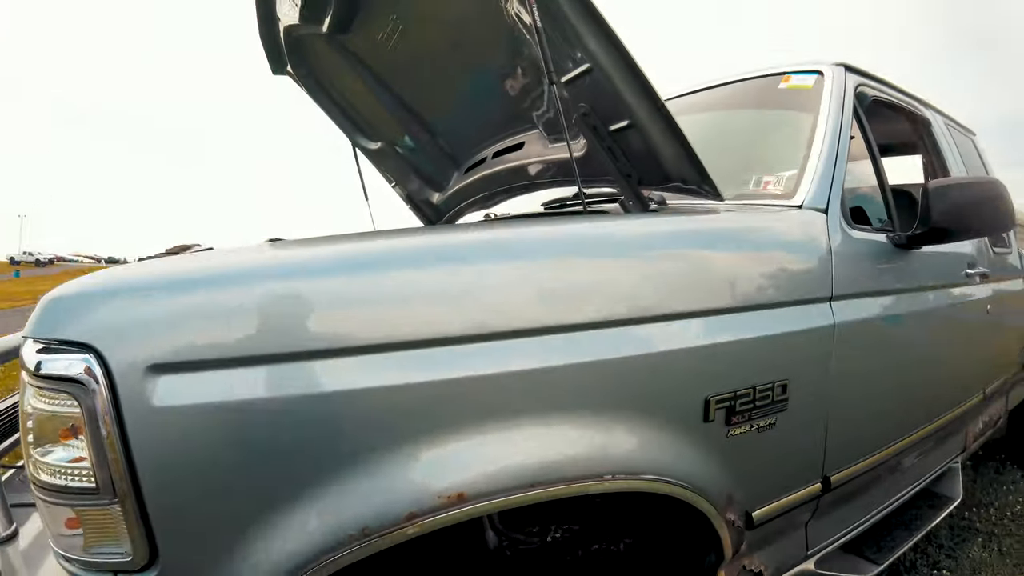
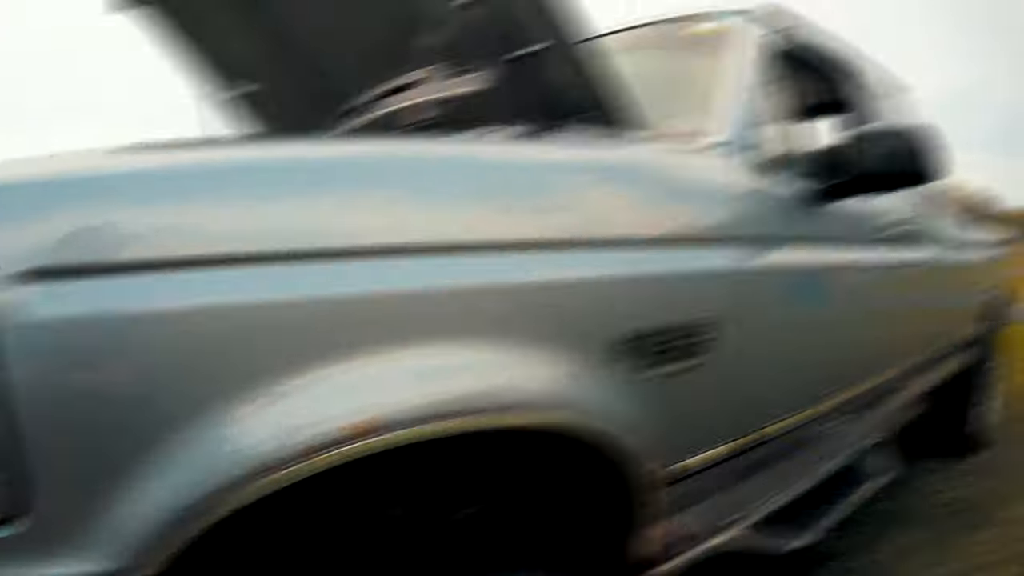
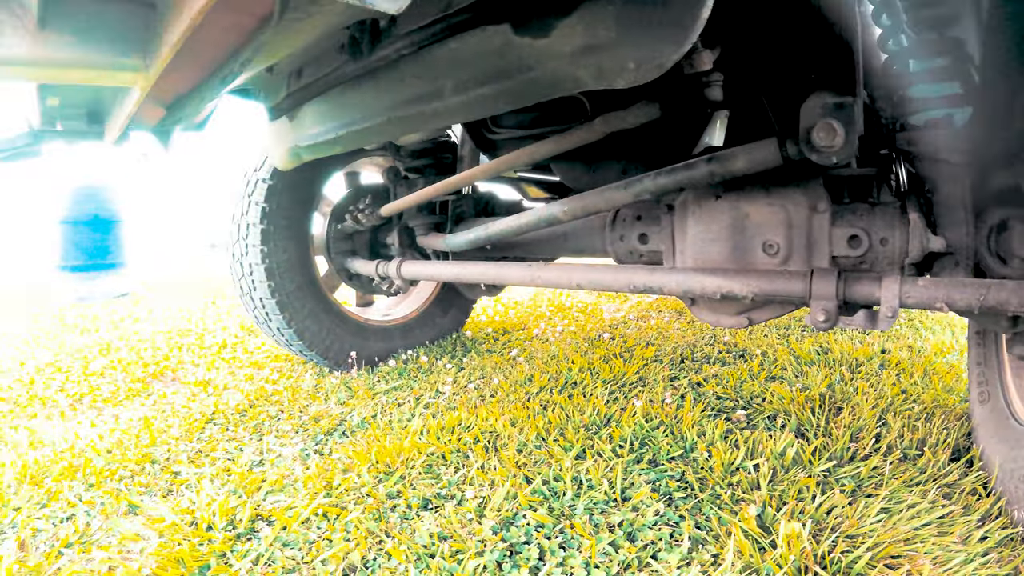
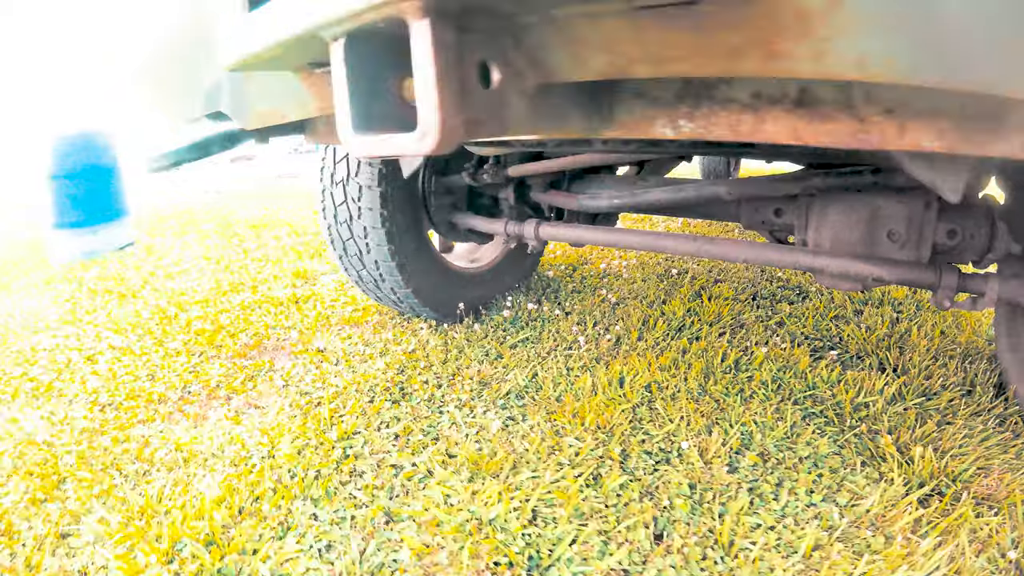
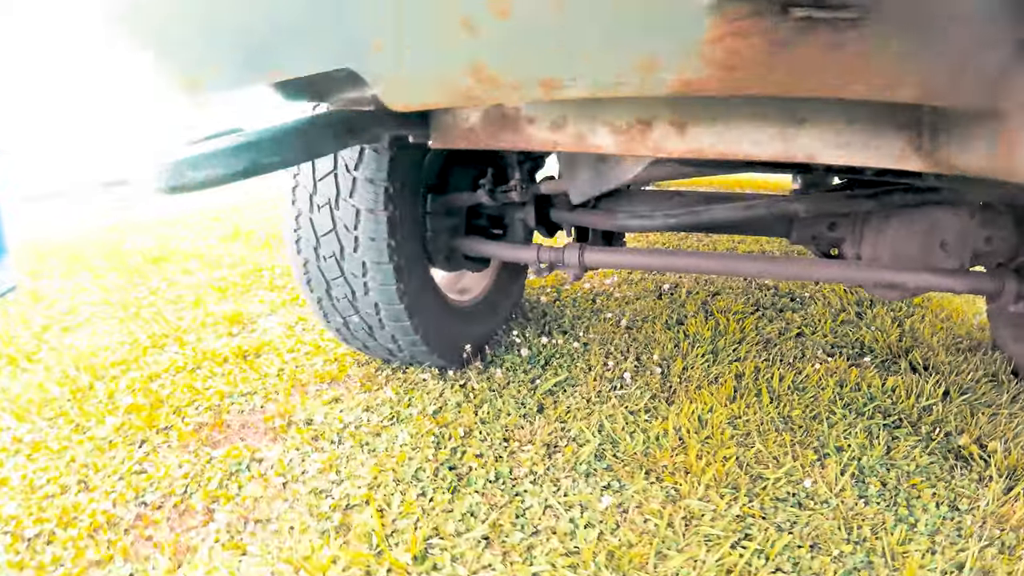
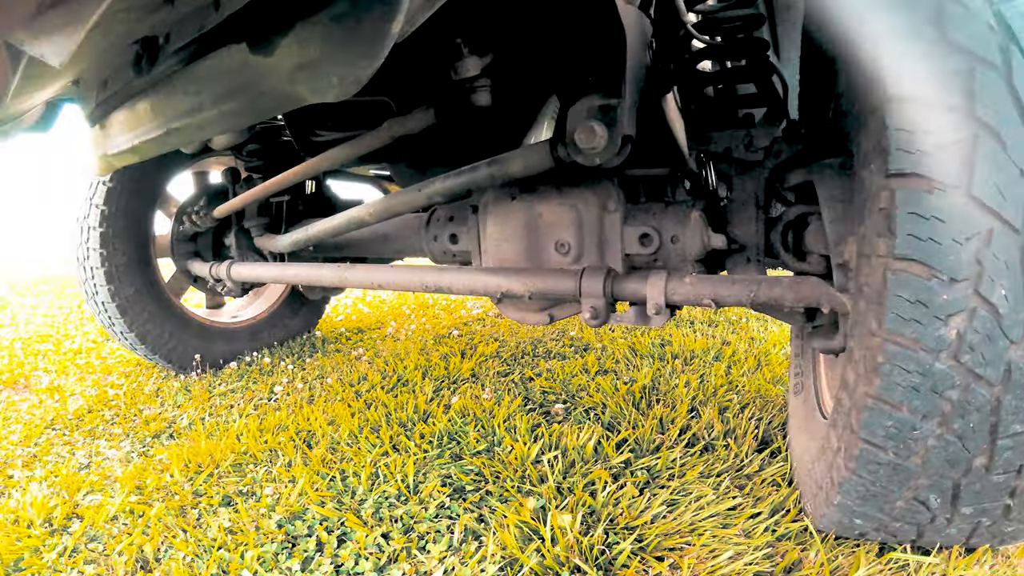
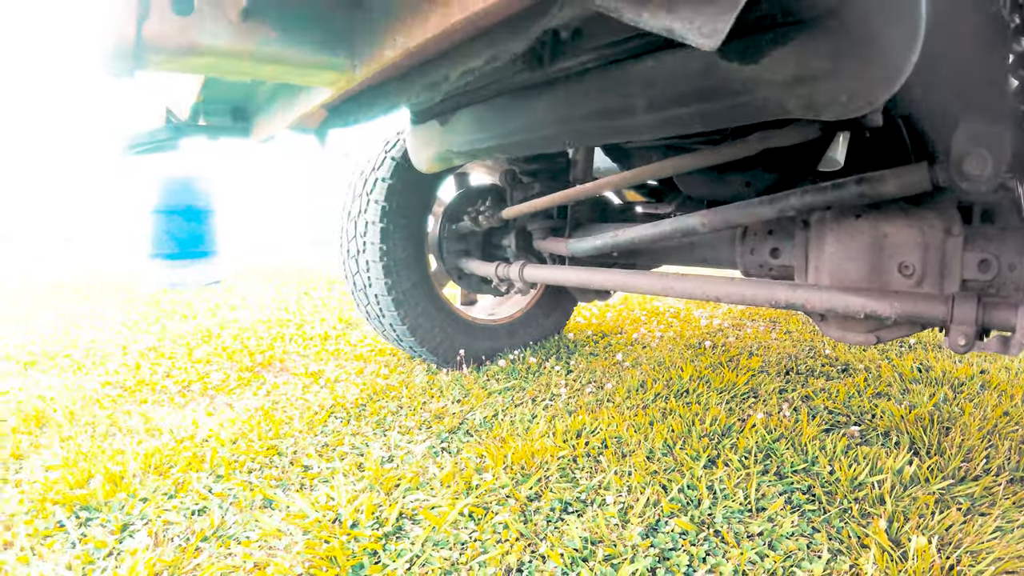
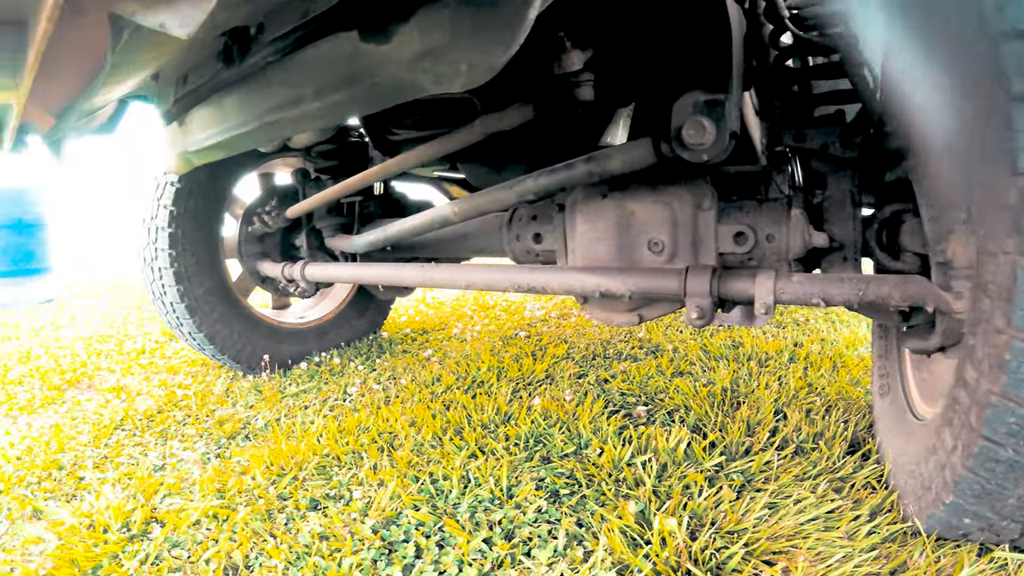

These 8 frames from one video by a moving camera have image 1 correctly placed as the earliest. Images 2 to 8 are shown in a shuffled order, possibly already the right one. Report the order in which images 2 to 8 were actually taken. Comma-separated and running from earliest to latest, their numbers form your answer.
2, 6, 8, 3, 7, 4, 5
